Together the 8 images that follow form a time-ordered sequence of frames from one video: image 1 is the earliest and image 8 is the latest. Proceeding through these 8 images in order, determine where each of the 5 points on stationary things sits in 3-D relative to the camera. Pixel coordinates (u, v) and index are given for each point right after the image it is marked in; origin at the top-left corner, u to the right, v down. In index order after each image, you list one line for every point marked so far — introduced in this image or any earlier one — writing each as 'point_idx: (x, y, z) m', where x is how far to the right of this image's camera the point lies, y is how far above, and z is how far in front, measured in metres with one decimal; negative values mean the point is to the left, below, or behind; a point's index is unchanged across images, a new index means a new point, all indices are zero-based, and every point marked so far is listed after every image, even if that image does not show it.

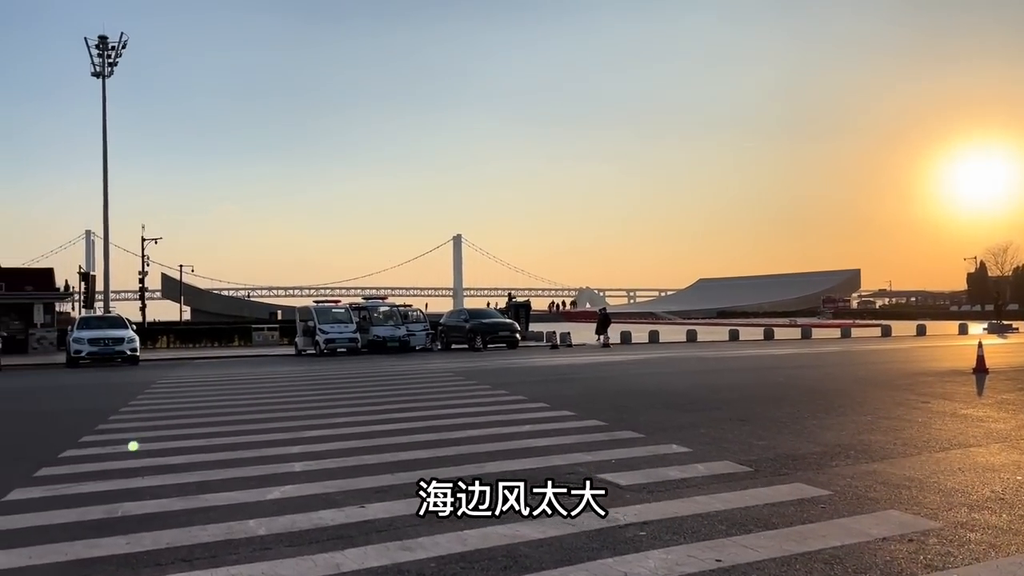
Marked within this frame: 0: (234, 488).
0: (-2.5, -1.8, +7.8) m
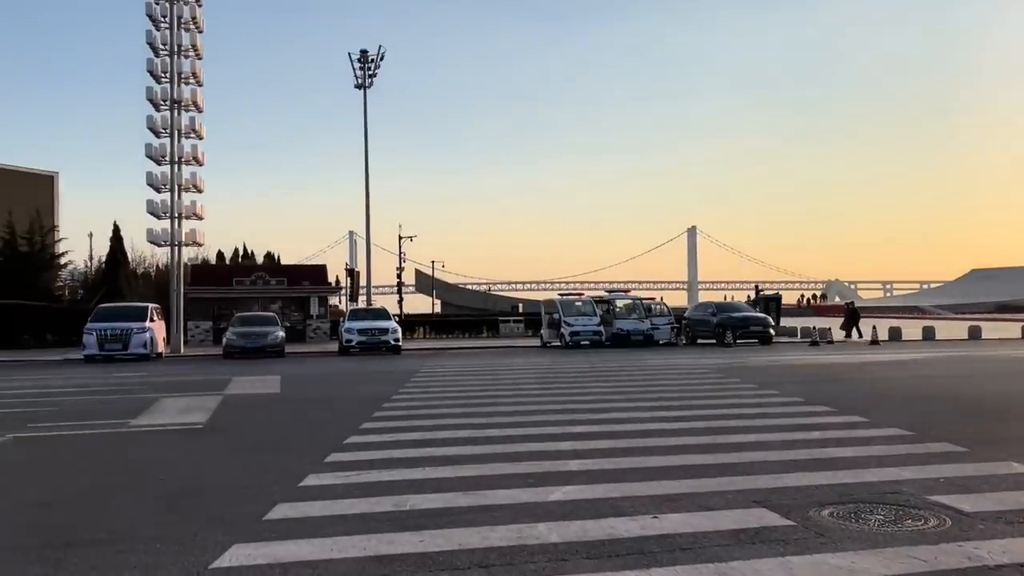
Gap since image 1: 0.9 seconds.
0: (0.0, -1.7, +7.4) m
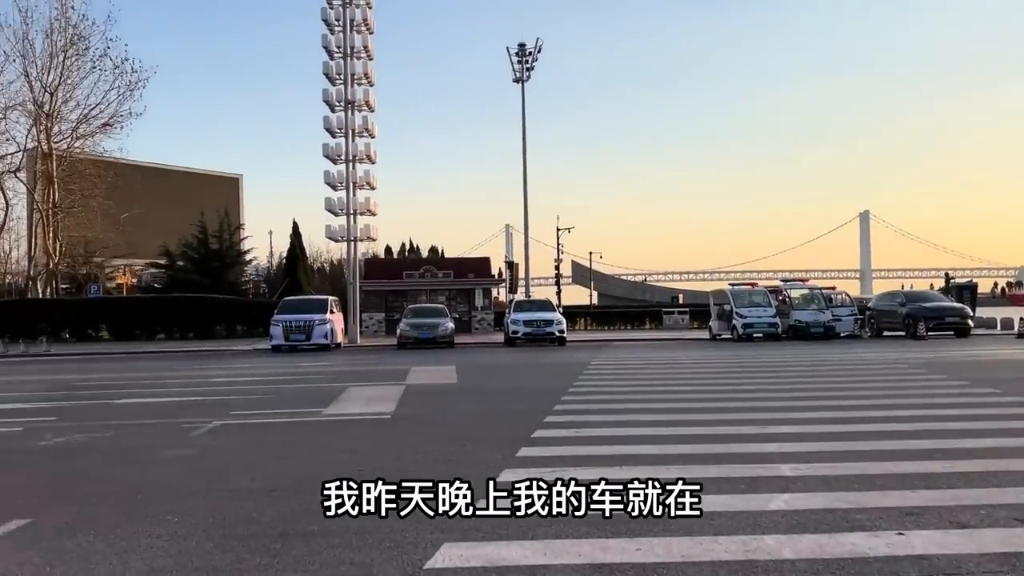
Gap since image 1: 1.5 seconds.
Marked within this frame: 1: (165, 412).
0: (+1.7, -1.6, +6.9) m
1: (-5.0, -1.8, +12.2) m
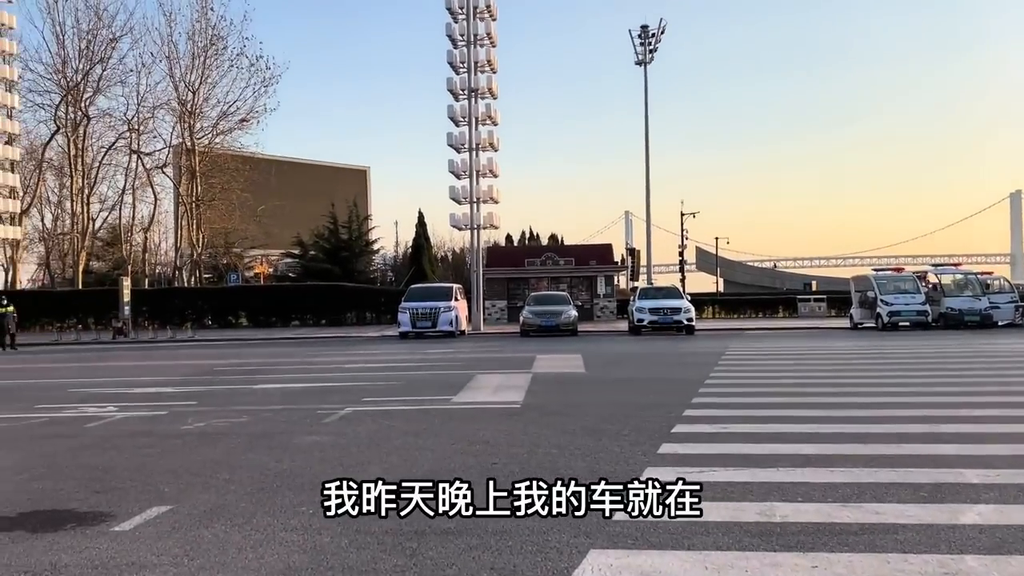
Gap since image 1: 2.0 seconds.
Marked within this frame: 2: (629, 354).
0: (+2.8, -1.5, +6.1) m
1: (-3.1, -1.6, +12.4) m
2: (+2.6, -1.5, +19.2) m
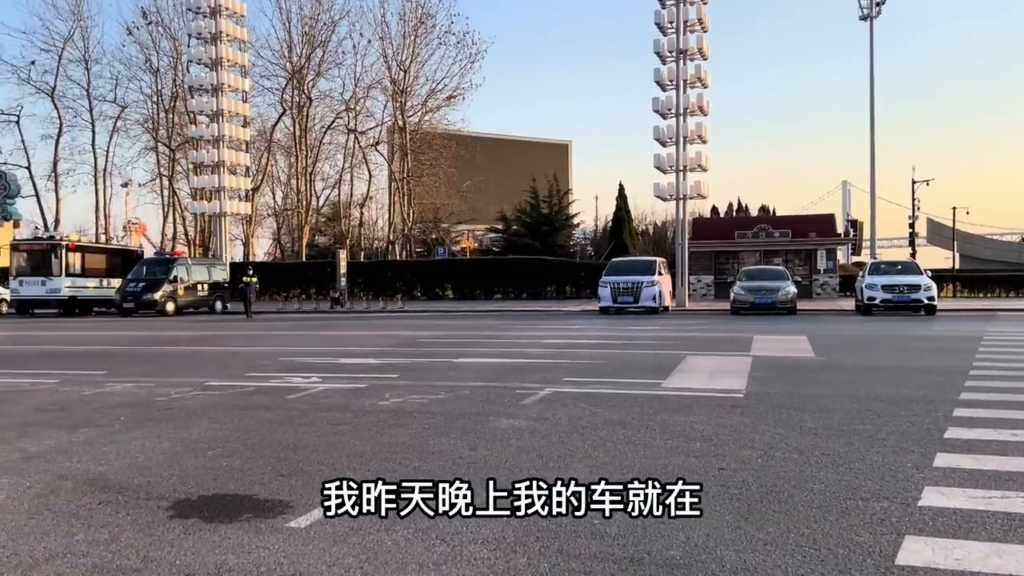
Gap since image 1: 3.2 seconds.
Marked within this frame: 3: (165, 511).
0: (+4.1, -1.4, +4.2) m
1: (-0.2, -1.2, +11.6) m
2: (+7.0, -1.0, +17.0) m
3: (-2.2, -1.4, +5.4) m
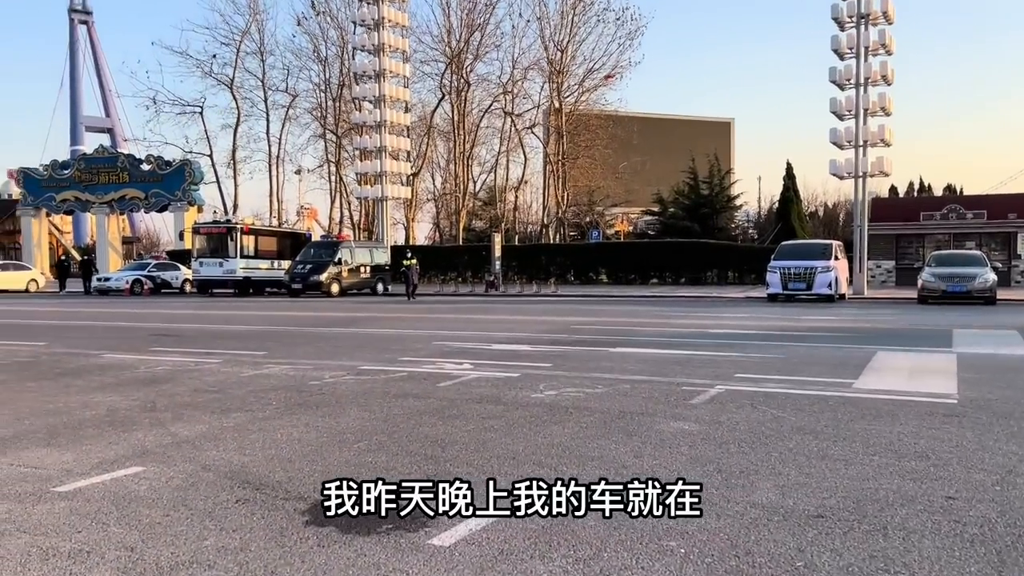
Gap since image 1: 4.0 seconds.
0: (+4.8, -1.4, +2.6) m
1: (+1.9, -1.0, +10.7) m
2: (+9.9, -0.8, +14.6) m
3: (-1.2, -1.3, +4.9) m
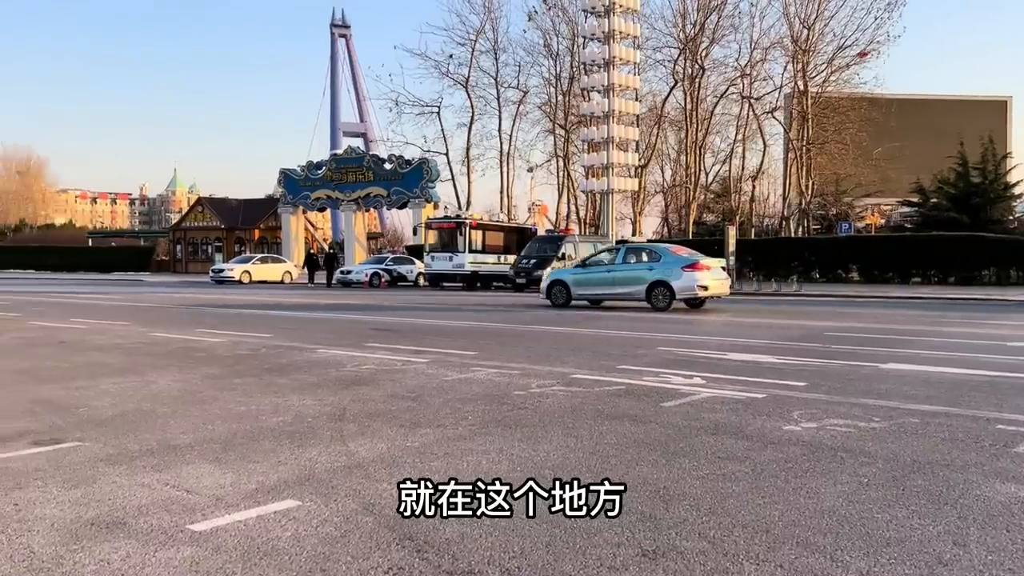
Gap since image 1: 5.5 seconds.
0: (+5.0, -1.5, -0.3) m
1: (+4.3, -1.0, +8.3) m
2: (+13.1, -0.9, +9.9) m
3: (-0.2, -1.3, +3.5) m
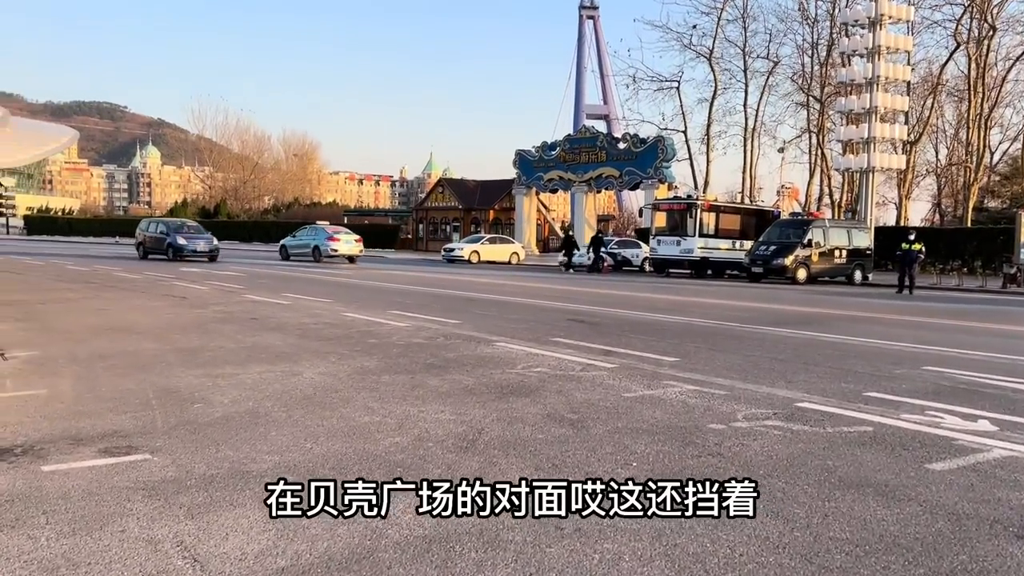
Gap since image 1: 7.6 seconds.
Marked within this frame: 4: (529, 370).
0: (+3.7, -1.8, -3.6) m
1: (+5.5, -1.2, +4.9) m
2: (+14.4, -1.4, +4.0) m
3: (-0.1, -1.4, +1.6) m
4: (+0.2, -0.9, +8.9) m
